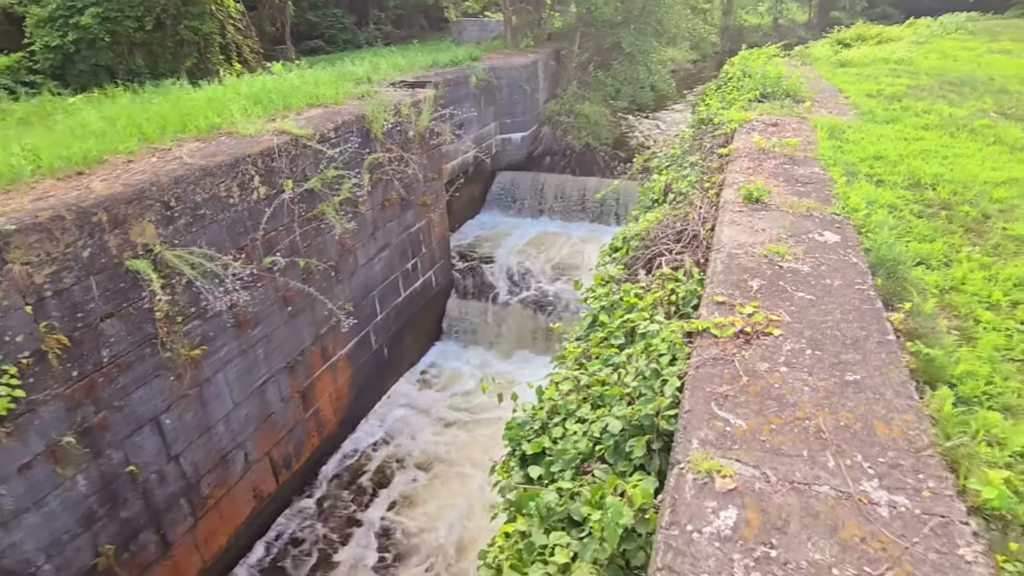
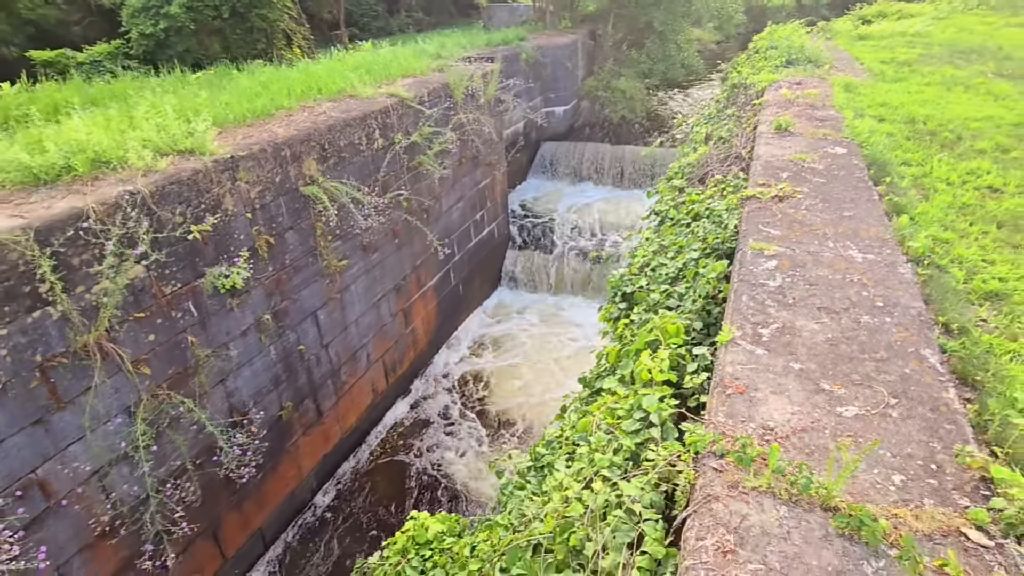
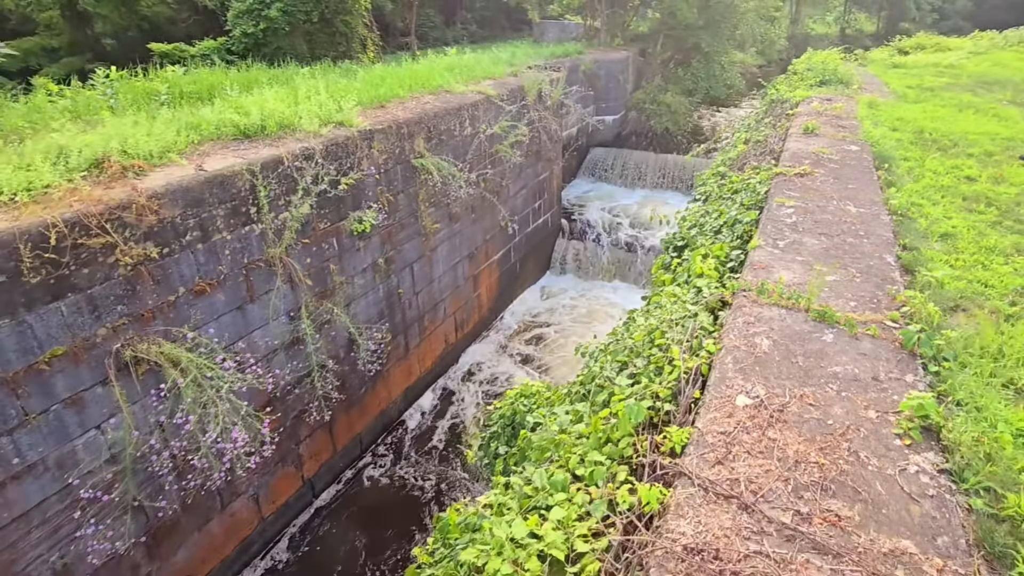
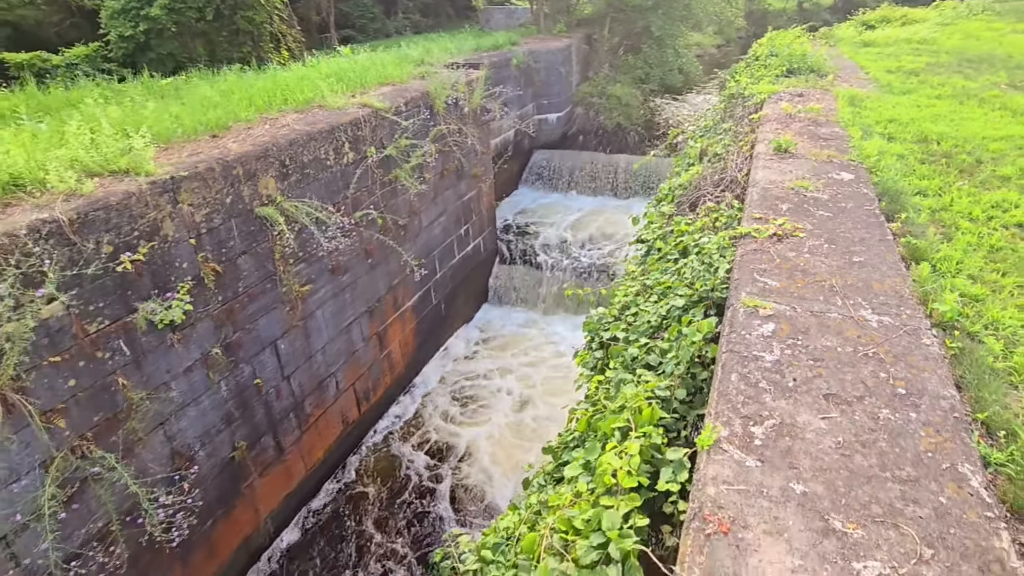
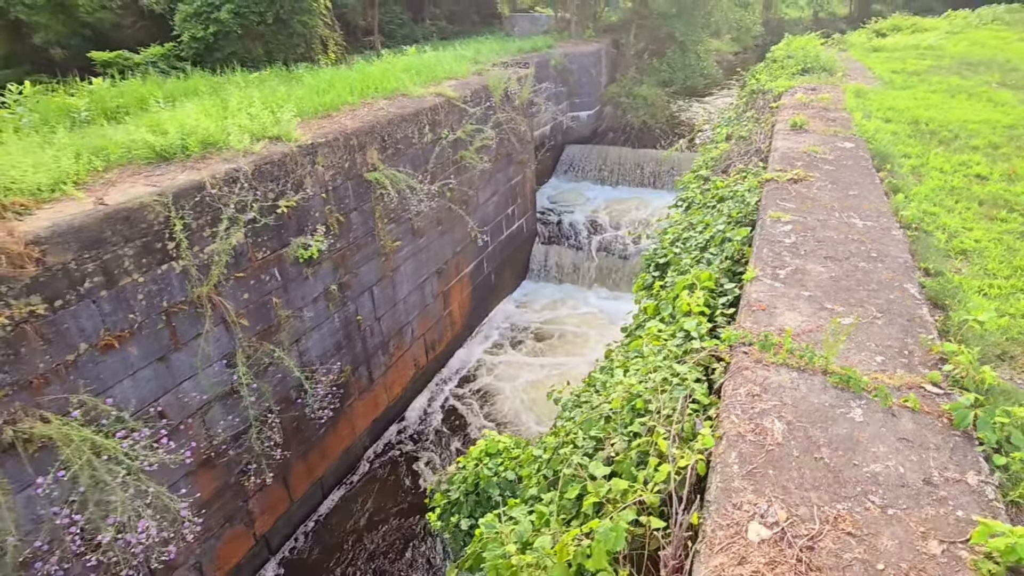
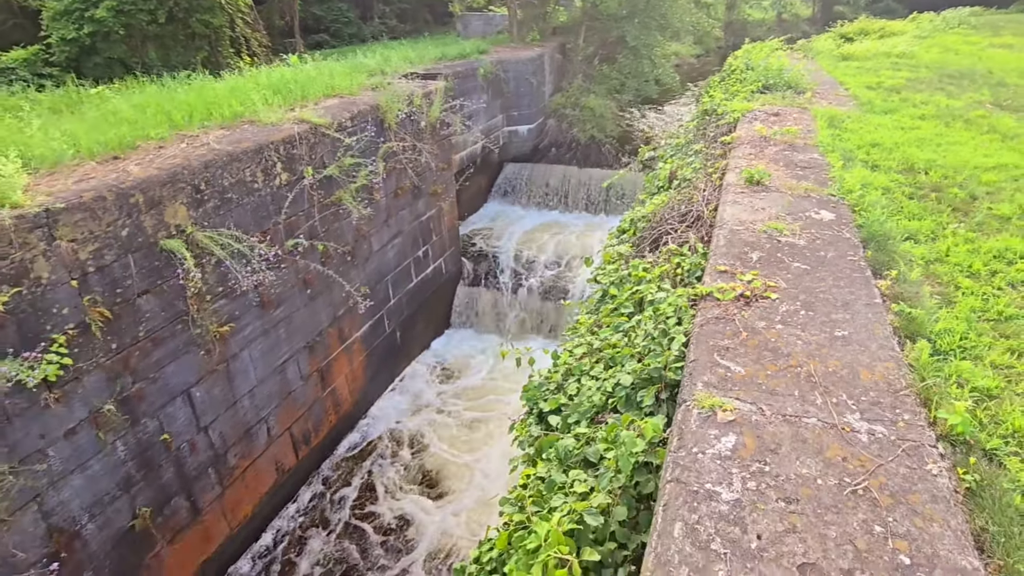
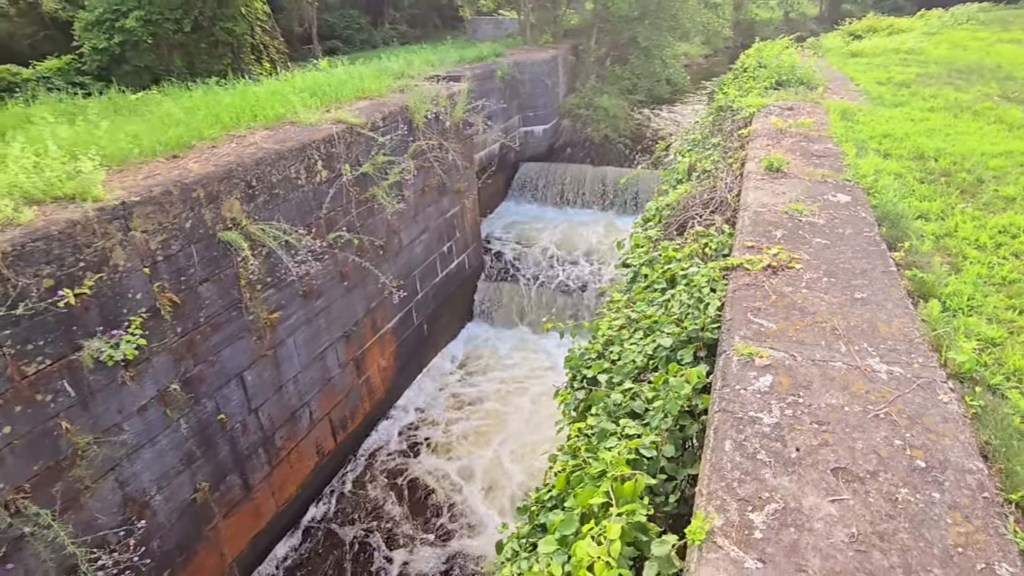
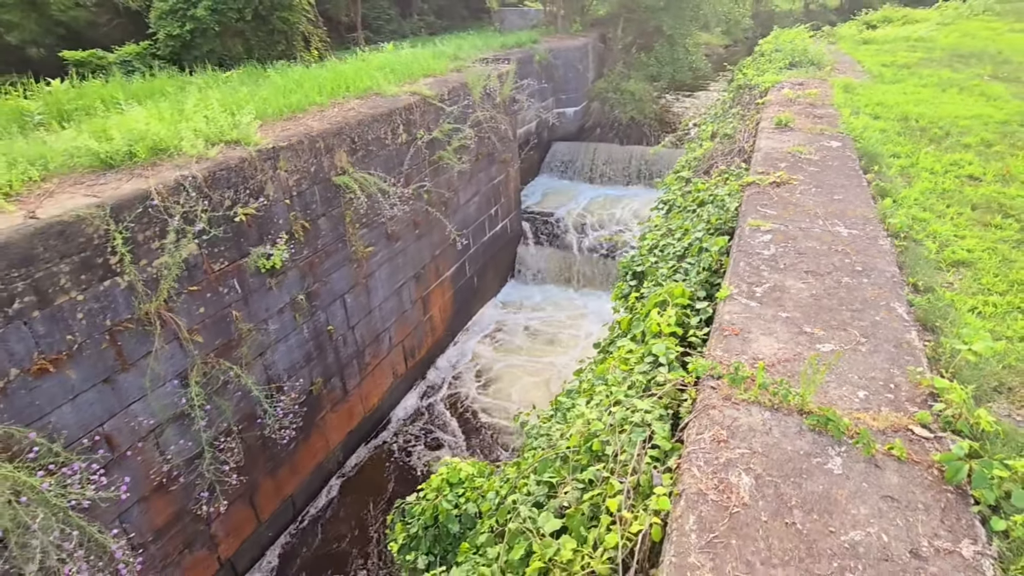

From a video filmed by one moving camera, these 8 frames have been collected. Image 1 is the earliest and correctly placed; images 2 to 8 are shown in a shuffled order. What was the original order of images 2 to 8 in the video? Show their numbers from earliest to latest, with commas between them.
6, 7, 4, 2, 8, 5, 3
